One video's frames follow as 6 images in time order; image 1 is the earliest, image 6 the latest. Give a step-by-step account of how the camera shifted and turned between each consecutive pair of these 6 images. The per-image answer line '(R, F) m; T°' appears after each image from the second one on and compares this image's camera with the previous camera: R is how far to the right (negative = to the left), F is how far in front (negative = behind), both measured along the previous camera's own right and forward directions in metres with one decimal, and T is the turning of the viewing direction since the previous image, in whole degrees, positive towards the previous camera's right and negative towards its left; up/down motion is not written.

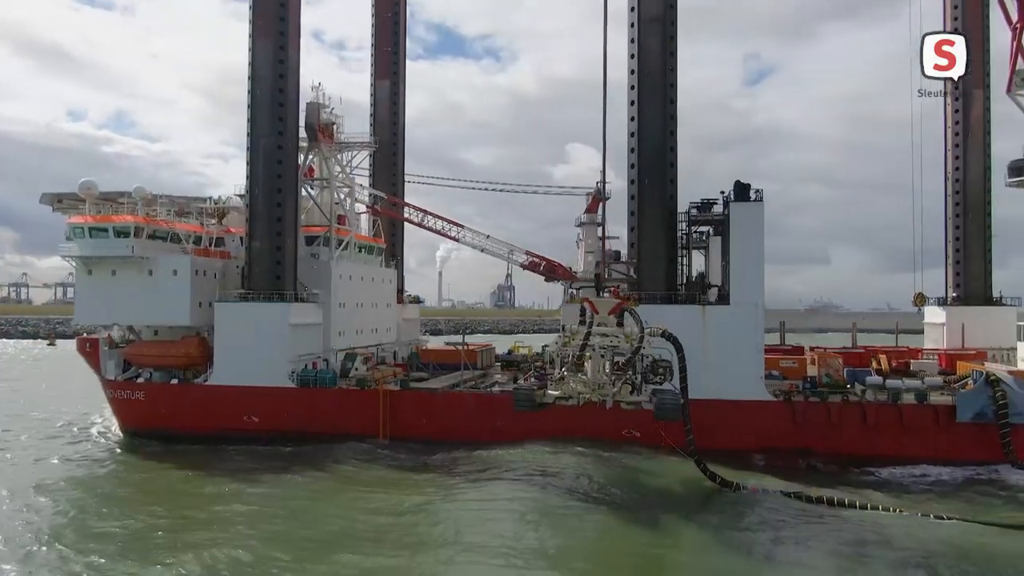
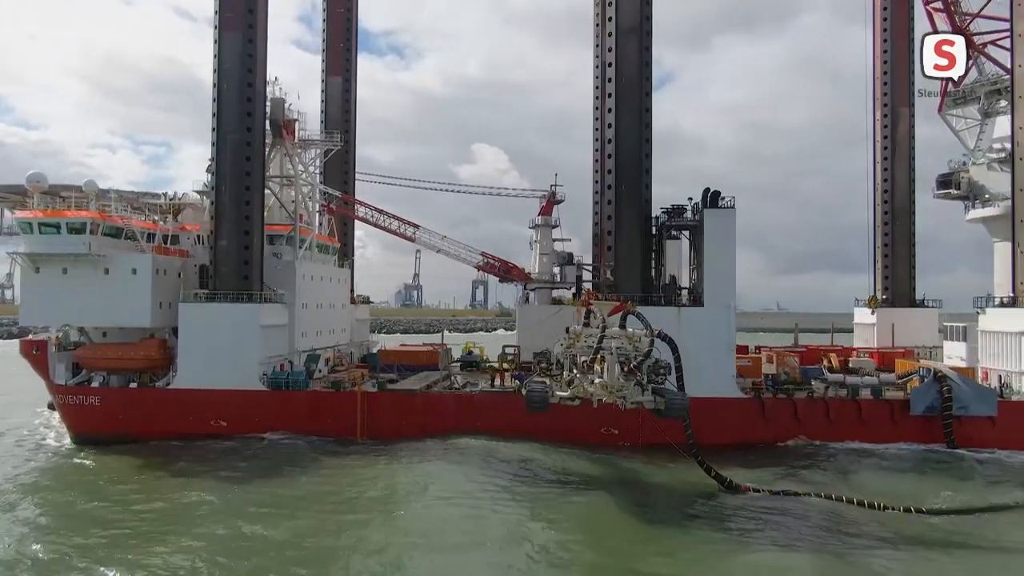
(-1.7, -0.1) m; +7°
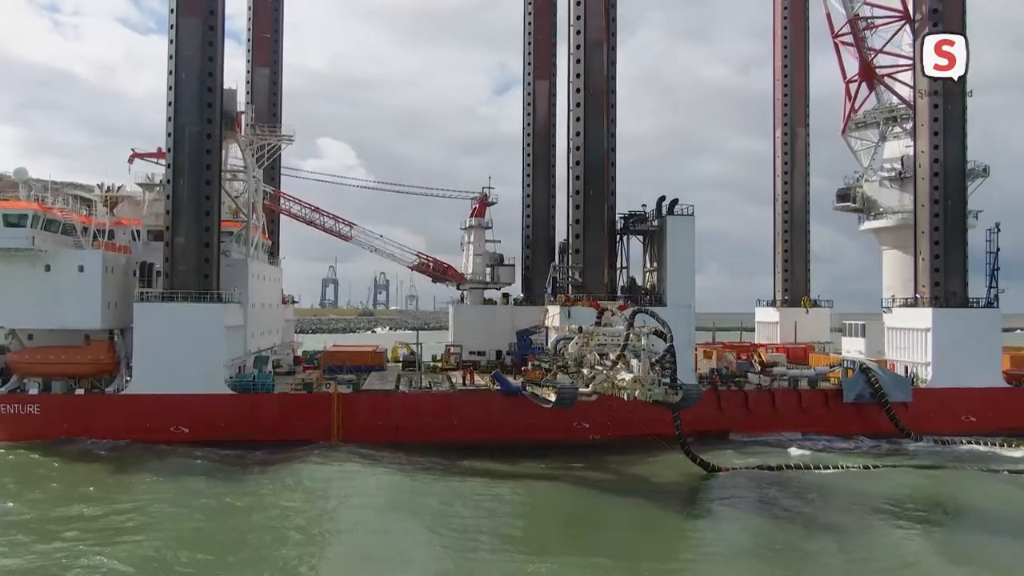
(-2.9, -0.2) m; +12°
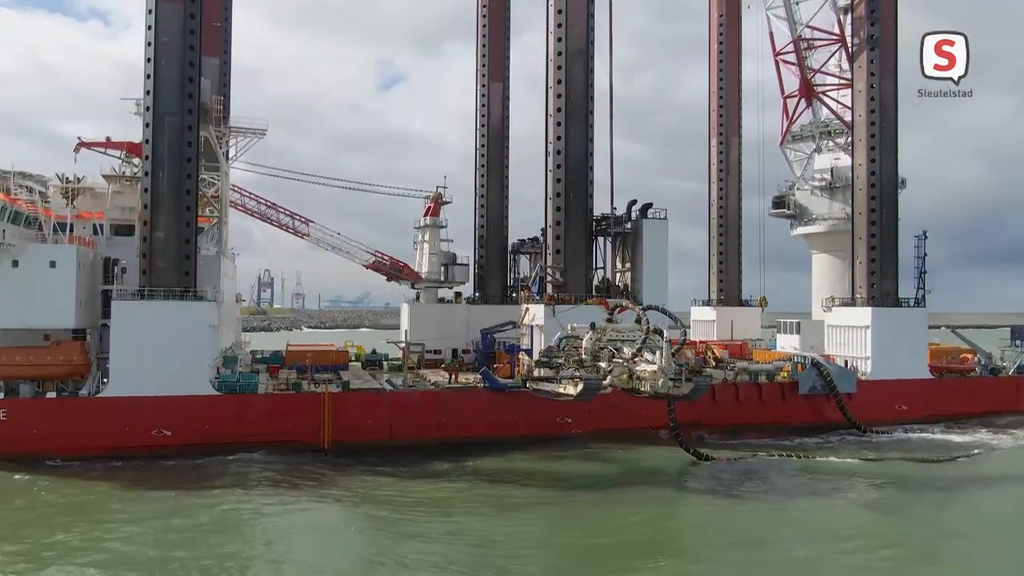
(-2.3, -0.2) m; +9°
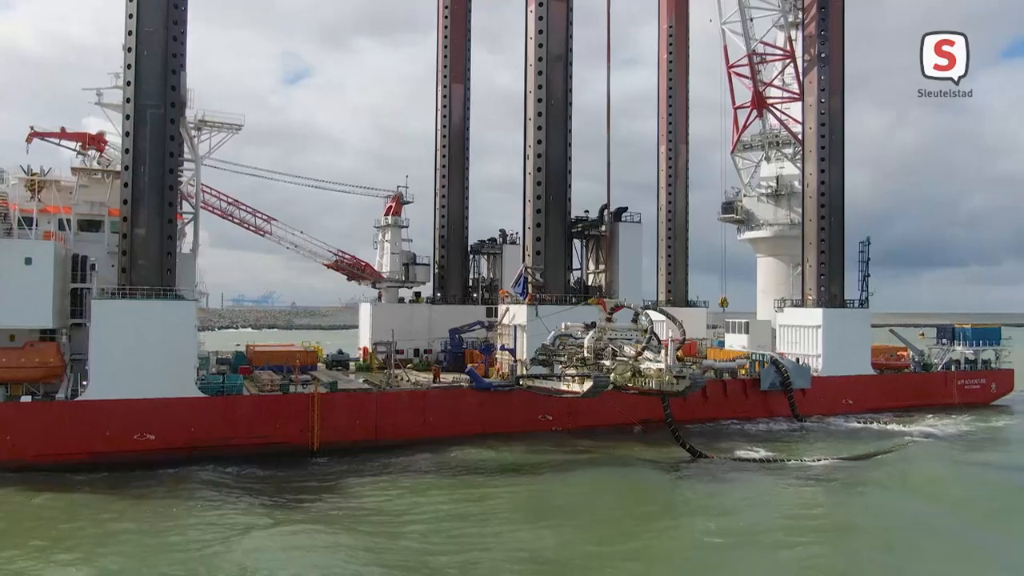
(-1.8, -0.2) m; +7°
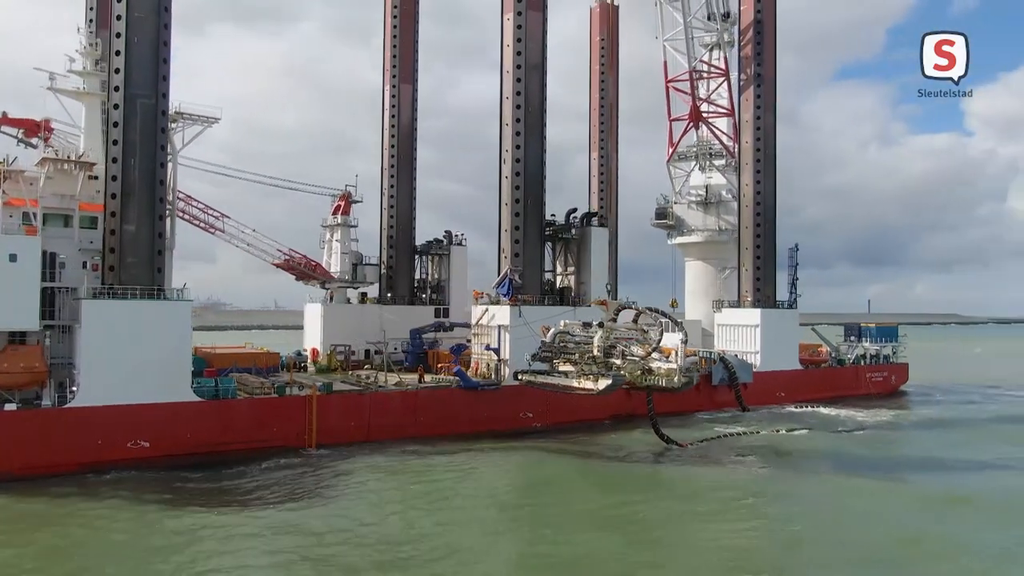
(-2.9, -0.2) m; +10°
